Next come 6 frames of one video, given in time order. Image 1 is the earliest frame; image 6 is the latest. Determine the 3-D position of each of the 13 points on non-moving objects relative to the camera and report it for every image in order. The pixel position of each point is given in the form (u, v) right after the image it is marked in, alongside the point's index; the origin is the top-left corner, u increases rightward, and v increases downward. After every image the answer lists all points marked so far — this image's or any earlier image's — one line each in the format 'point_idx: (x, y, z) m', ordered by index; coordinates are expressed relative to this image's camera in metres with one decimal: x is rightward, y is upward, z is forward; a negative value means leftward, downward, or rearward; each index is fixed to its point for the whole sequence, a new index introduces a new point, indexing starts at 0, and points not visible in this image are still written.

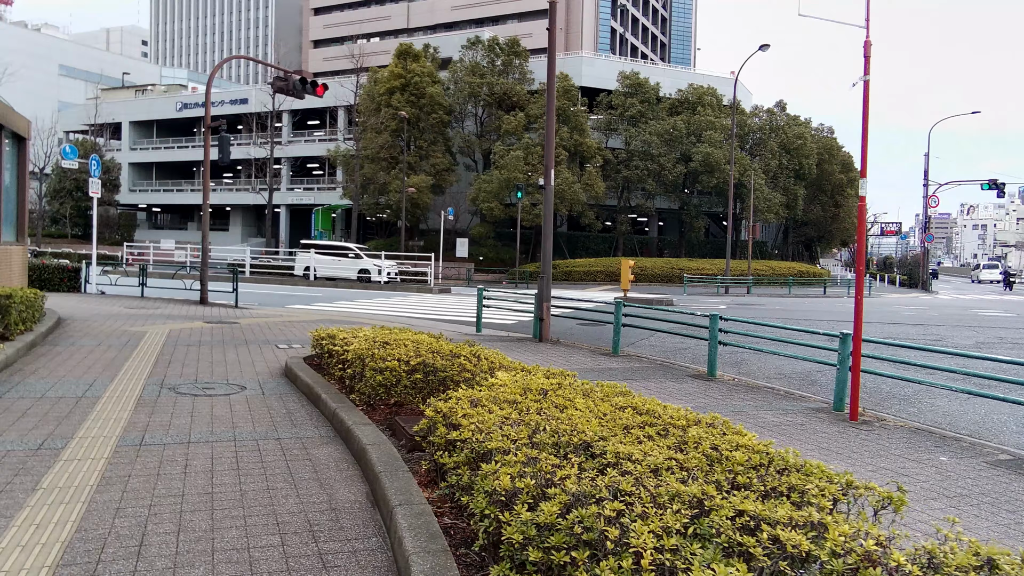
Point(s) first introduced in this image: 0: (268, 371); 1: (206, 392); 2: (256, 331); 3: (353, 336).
0: (-2.6, -0.9, +8.0) m
1: (-2.8, -0.9, +6.8) m
2: (-3.8, -0.7, +11.5) m
3: (-1.5, -0.4, +7.0) m
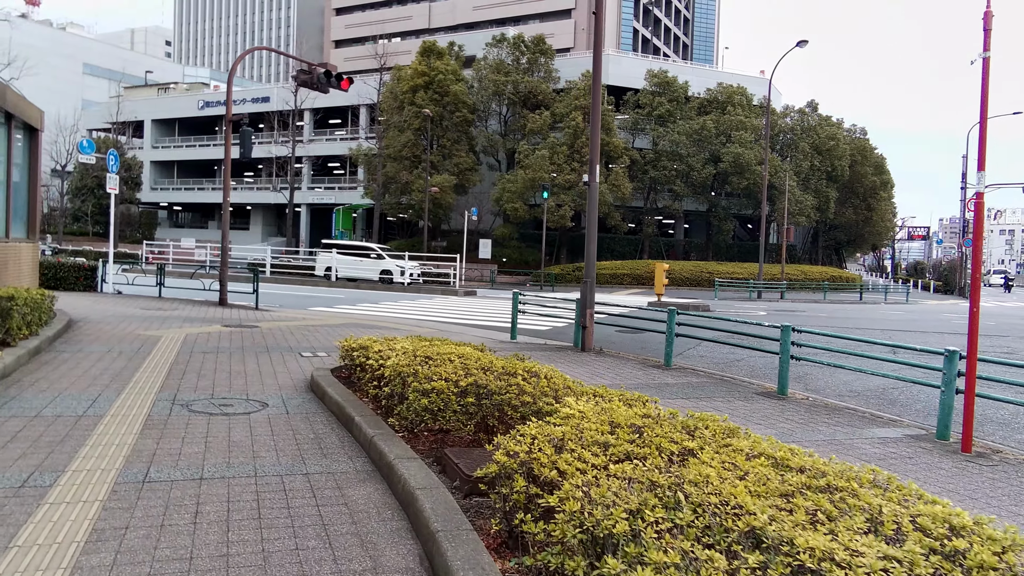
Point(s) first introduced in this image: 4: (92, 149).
0: (-2.1, -0.9, +7.2) m
1: (-2.3, -1.0, +6.0) m
2: (-3.2, -0.7, +10.7) m
3: (-1.0, -0.5, +6.2) m
4: (-10.2, +3.4, +18.4) m
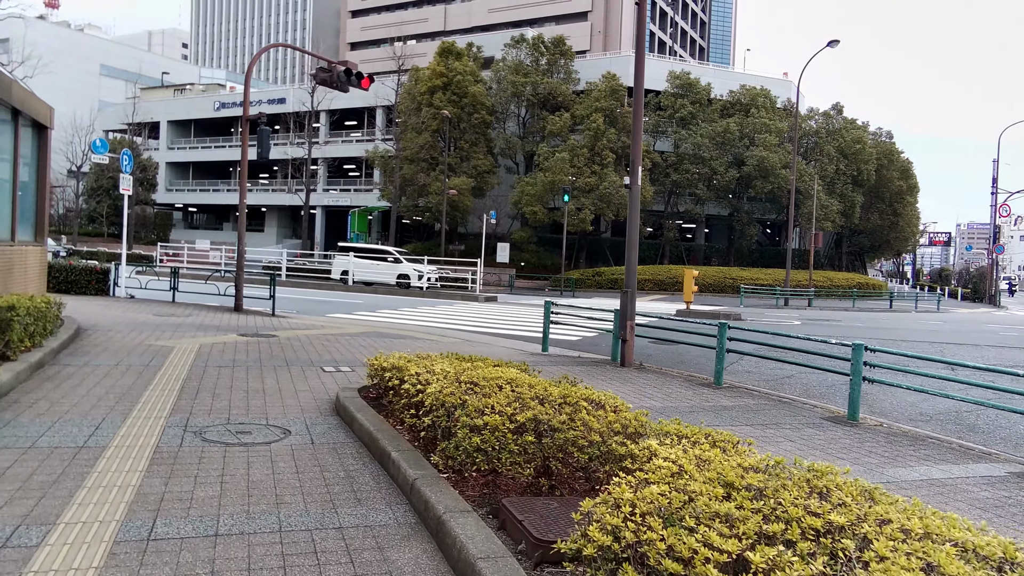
0: (-1.7, -1.0, +6.6) m
1: (-1.9, -1.1, +5.3) m
2: (-2.8, -0.8, +10.1) m
3: (-0.6, -0.6, +5.5) m
4: (-9.6, +3.3, +17.8) m
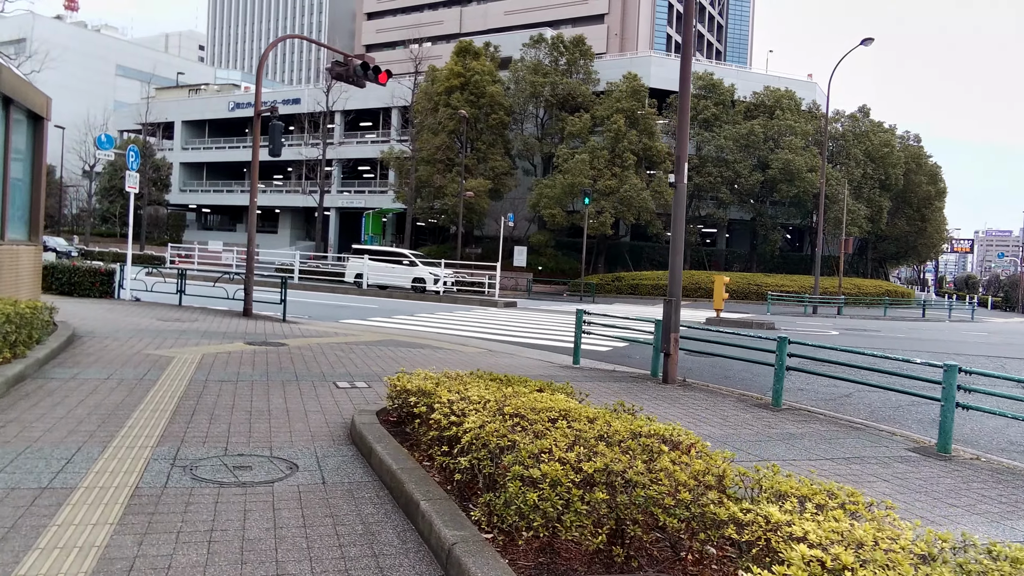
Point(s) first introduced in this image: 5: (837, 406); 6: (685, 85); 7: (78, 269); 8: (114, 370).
0: (-1.4, -1.1, +5.7) m
1: (-1.6, -1.1, +4.5) m
2: (-2.4, -0.9, +9.2) m
3: (-0.3, -0.7, +4.6) m
4: (-9.1, +3.3, +17.1) m
5: (+3.8, -1.4, +8.8) m
6: (+2.1, +2.4, +9.1) m
7: (-9.3, +0.4, +16.2) m
8: (-4.0, -0.8, +7.7) m
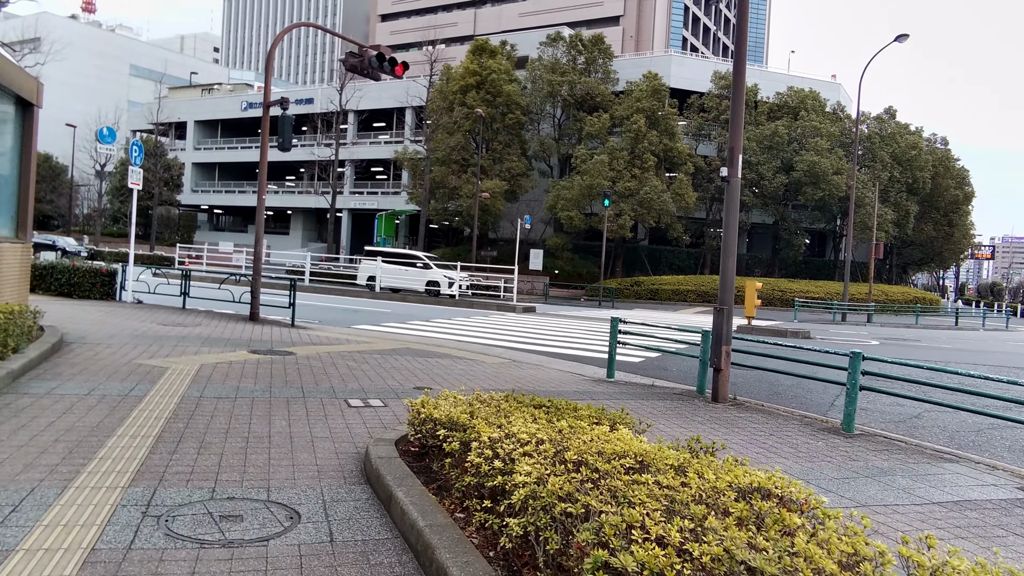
0: (-1.1, -1.1, +4.8) m
1: (-1.4, -1.1, +3.6) m
2: (-2.1, -0.9, +8.3) m
3: (-0.1, -0.7, +3.7) m
4: (-8.6, +3.2, +16.3) m
5: (+4.1, -1.4, +7.8) m
6: (+2.4, +2.3, +8.2) m
7: (-8.8, +0.4, +15.4) m
8: (-3.7, -0.9, +6.8) m
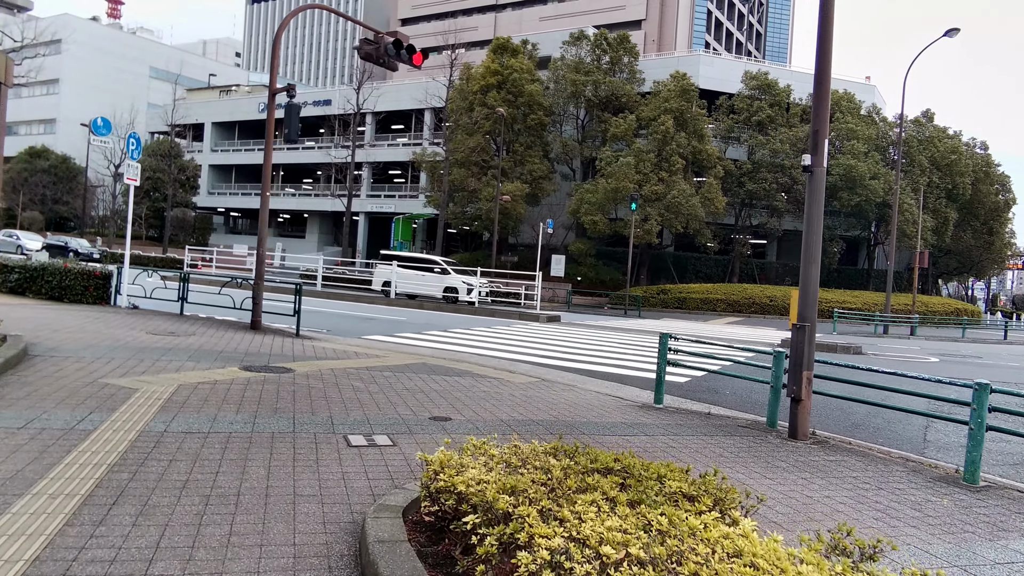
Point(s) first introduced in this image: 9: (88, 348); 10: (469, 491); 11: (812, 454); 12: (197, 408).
0: (-0.9, -1.2, +3.5) m
1: (-1.2, -1.2, +2.3) m
2: (-1.7, -1.0, +7.0) m
3: (+0.2, -0.8, +2.4) m
4: (-8.0, +3.1, +15.2) m
5: (+4.4, -1.6, +6.4) m
6: (+2.8, +2.2, +6.8) m
7: (-8.3, +0.3, +14.3) m
8: (-3.4, -0.9, +5.5) m
9: (-4.9, -0.7, +8.8) m
10: (-0.2, -0.8, +2.9) m
11: (+2.4, -1.3, +6.2) m
12: (-2.5, -1.0, +6.1) m
